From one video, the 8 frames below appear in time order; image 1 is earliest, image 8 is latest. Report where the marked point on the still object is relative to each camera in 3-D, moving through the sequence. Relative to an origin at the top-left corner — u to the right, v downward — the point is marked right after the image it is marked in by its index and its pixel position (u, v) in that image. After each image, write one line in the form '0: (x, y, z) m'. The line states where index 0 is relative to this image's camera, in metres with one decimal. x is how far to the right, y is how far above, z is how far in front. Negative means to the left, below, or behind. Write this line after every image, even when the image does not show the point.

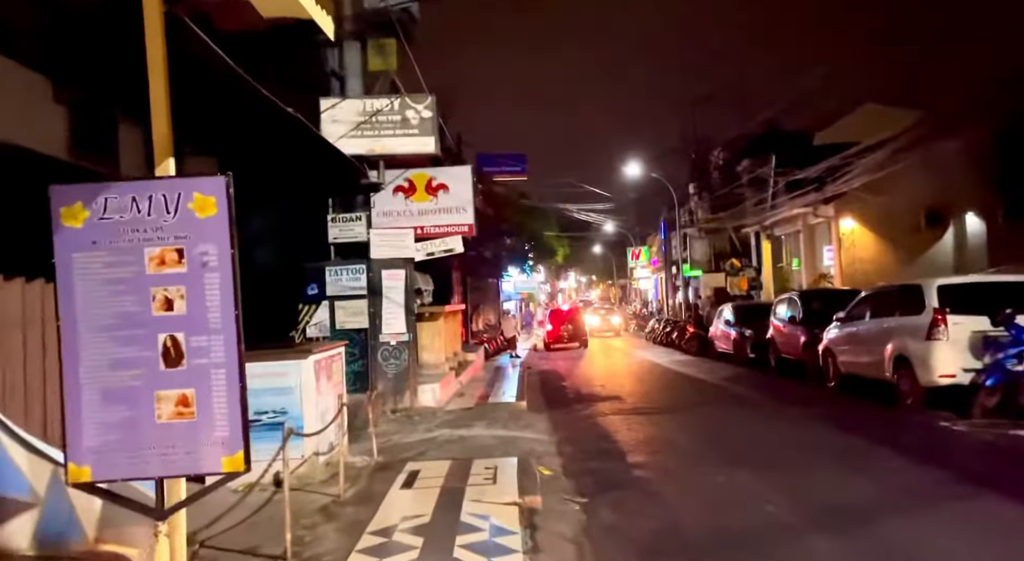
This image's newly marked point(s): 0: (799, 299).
0: (+6.4, -0.4, +18.7) m
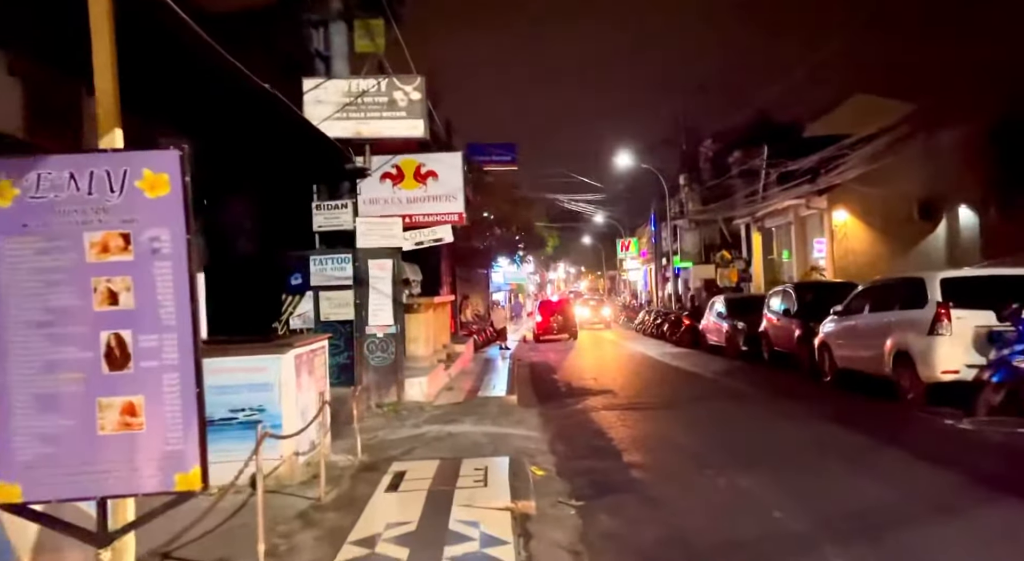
0: (+6.2, -0.2, +18.4) m
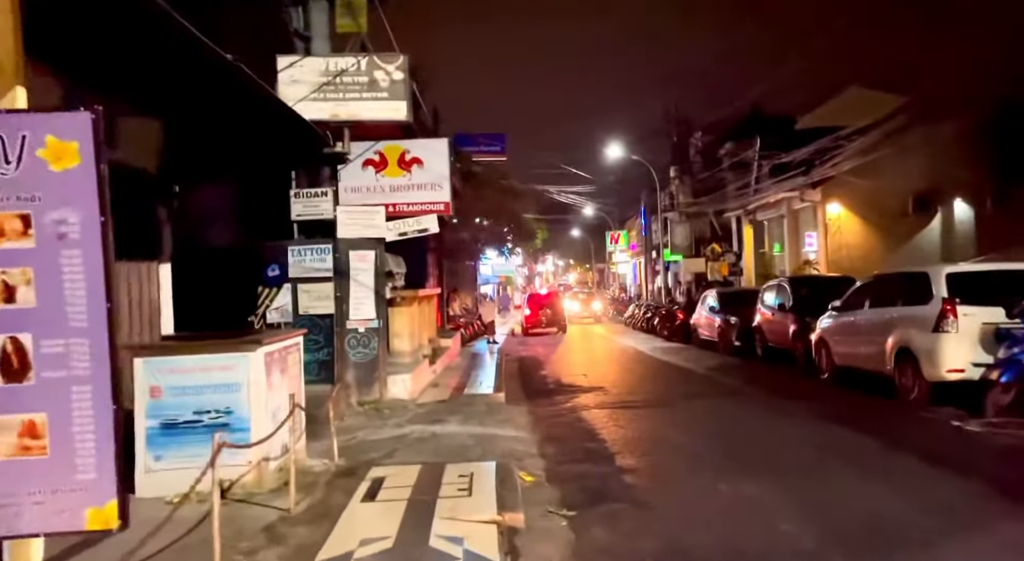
0: (+5.9, -0.1, +17.9) m
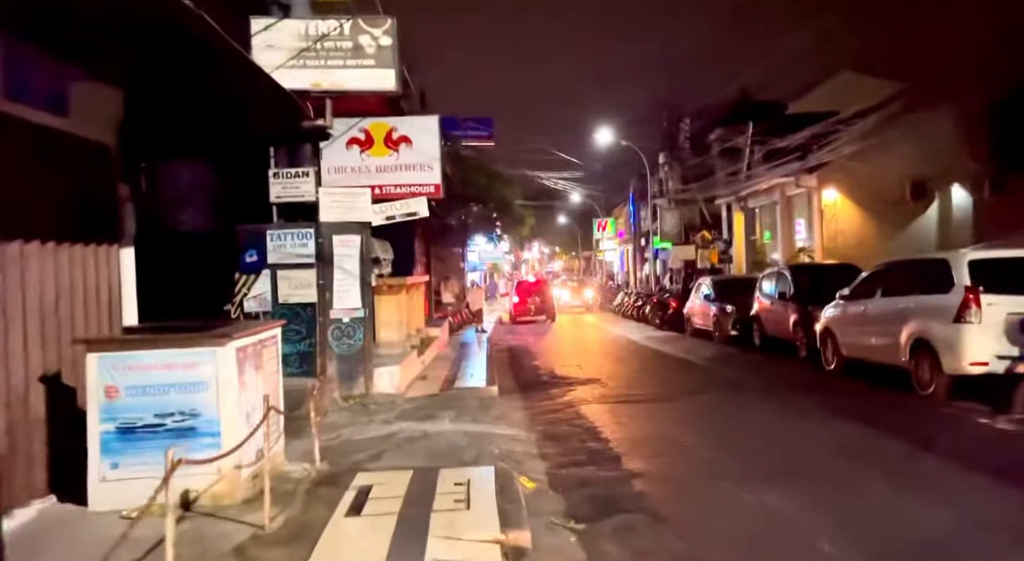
0: (+5.8, +0.2, +17.3) m
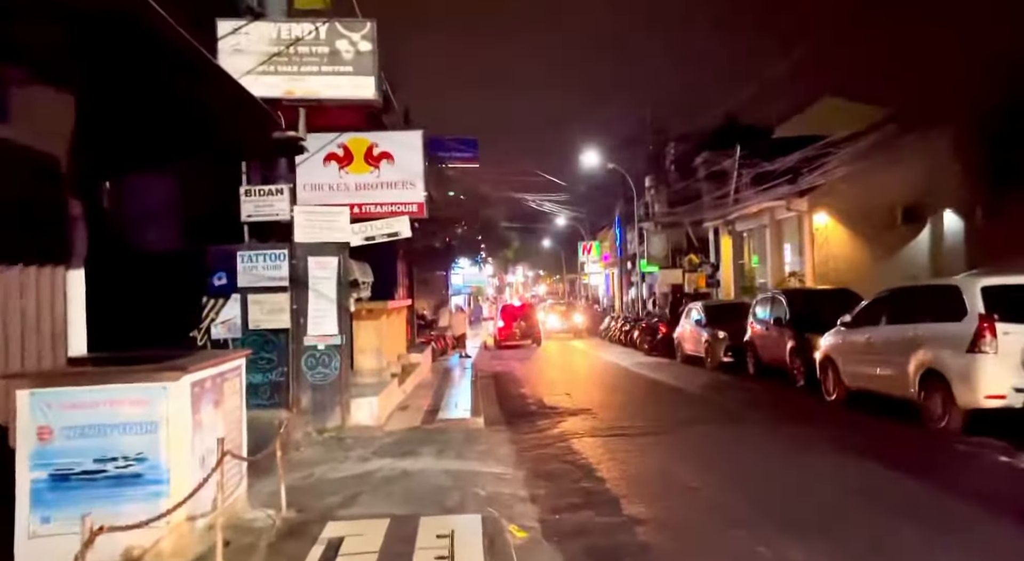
0: (+5.5, -0.4, +16.7) m
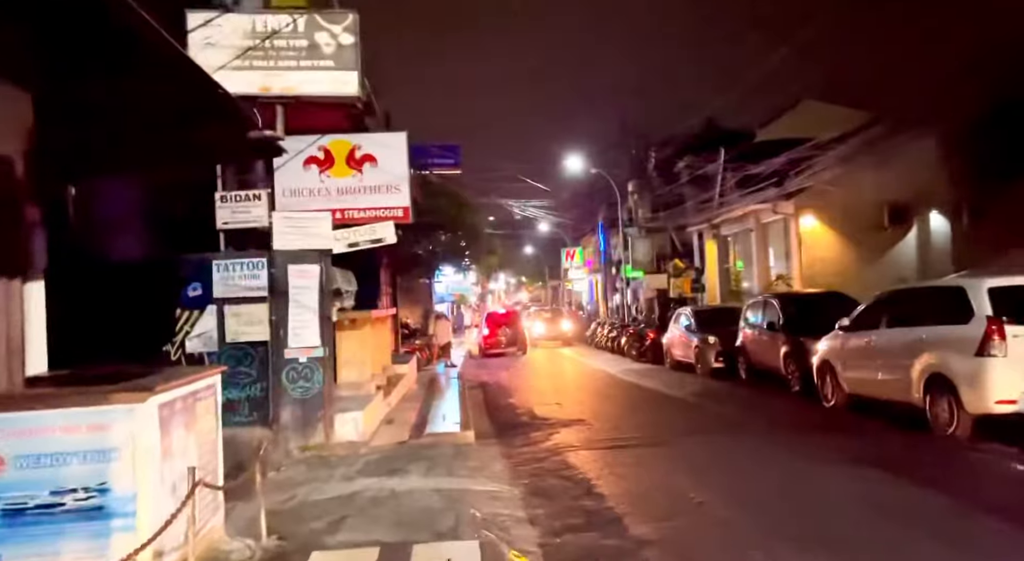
0: (+5.2, -0.4, +16.4) m
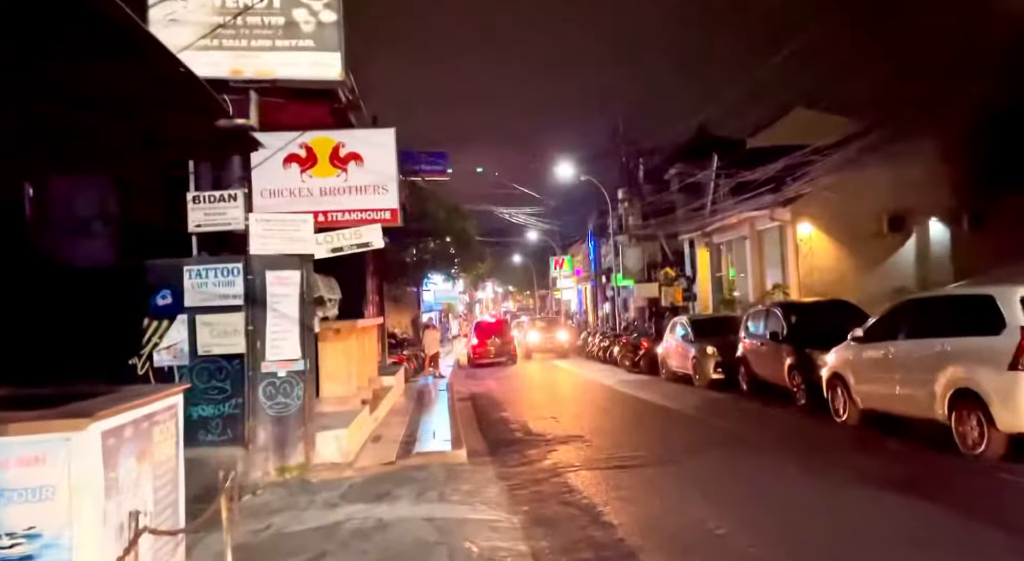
0: (+5.1, -0.6, +15.7) m
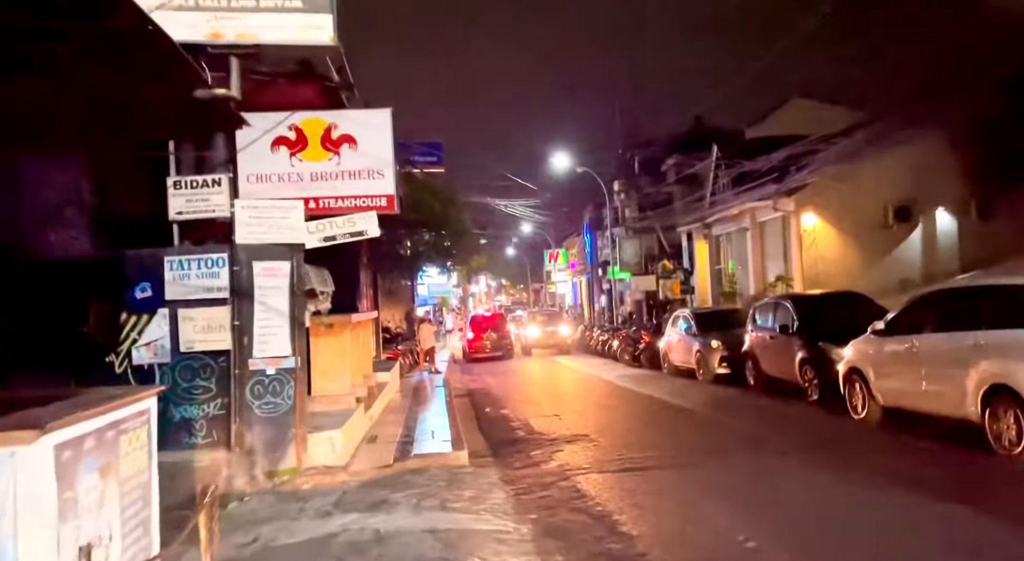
0: (+5.1, -0.4, +15.1) m
